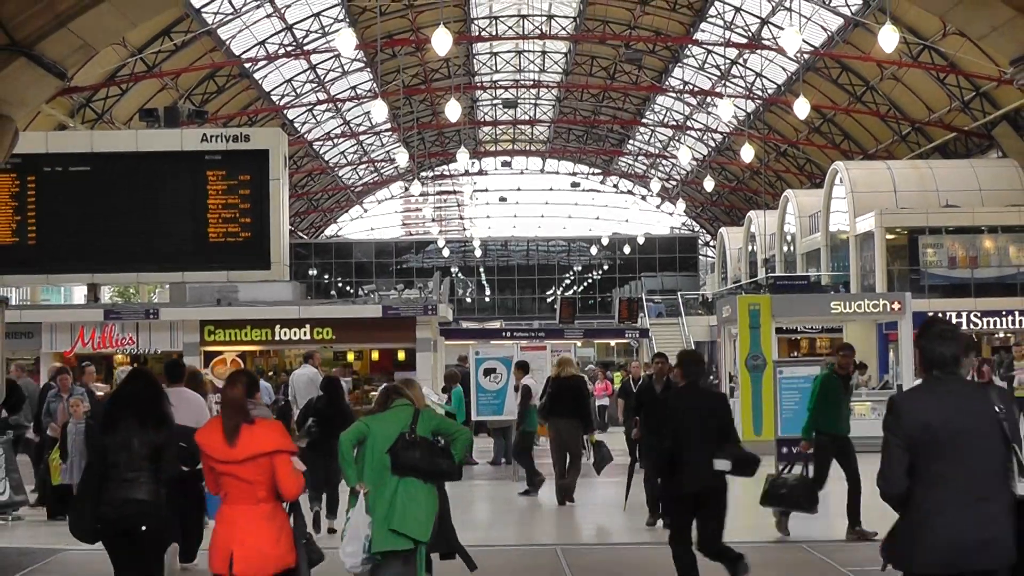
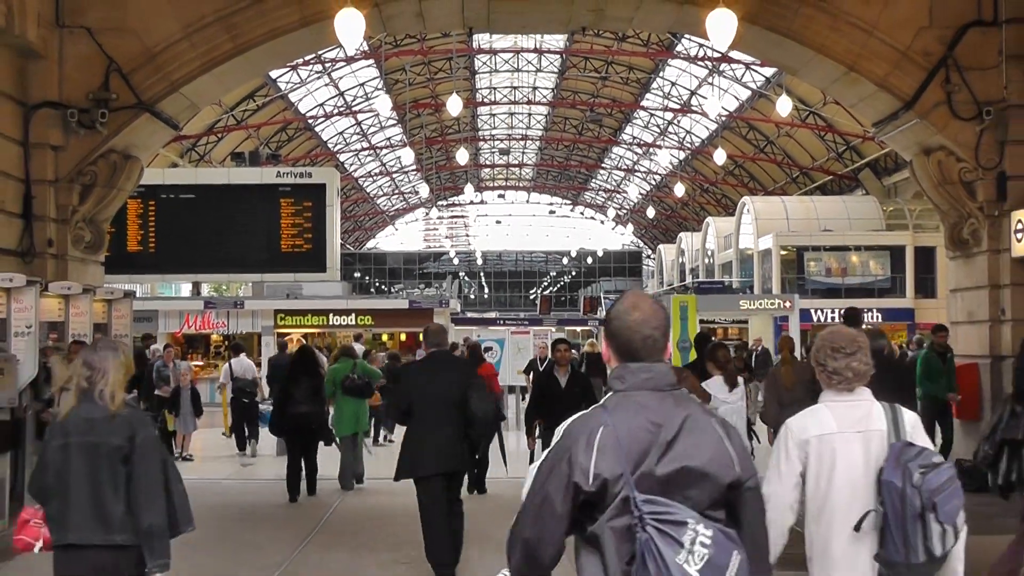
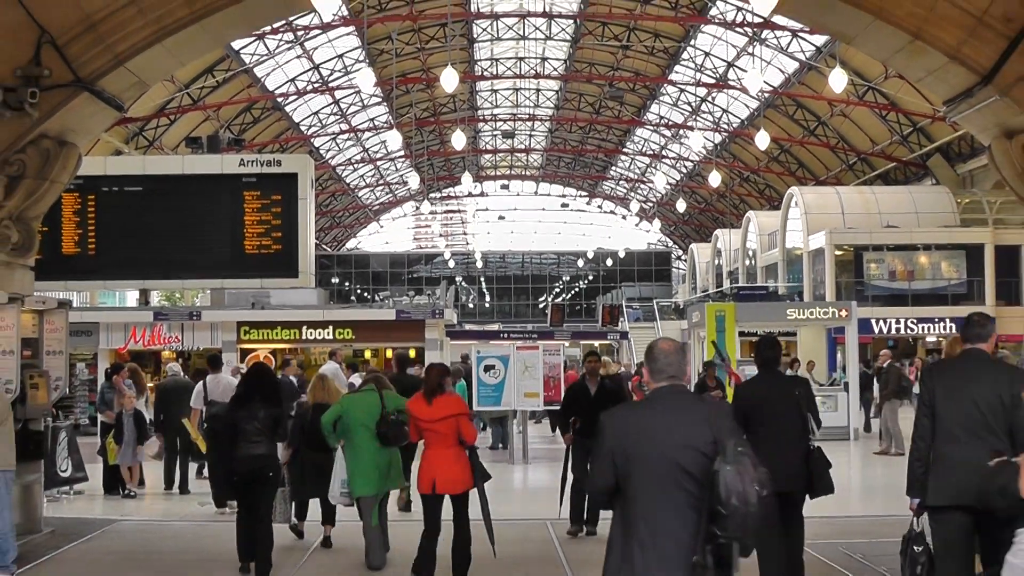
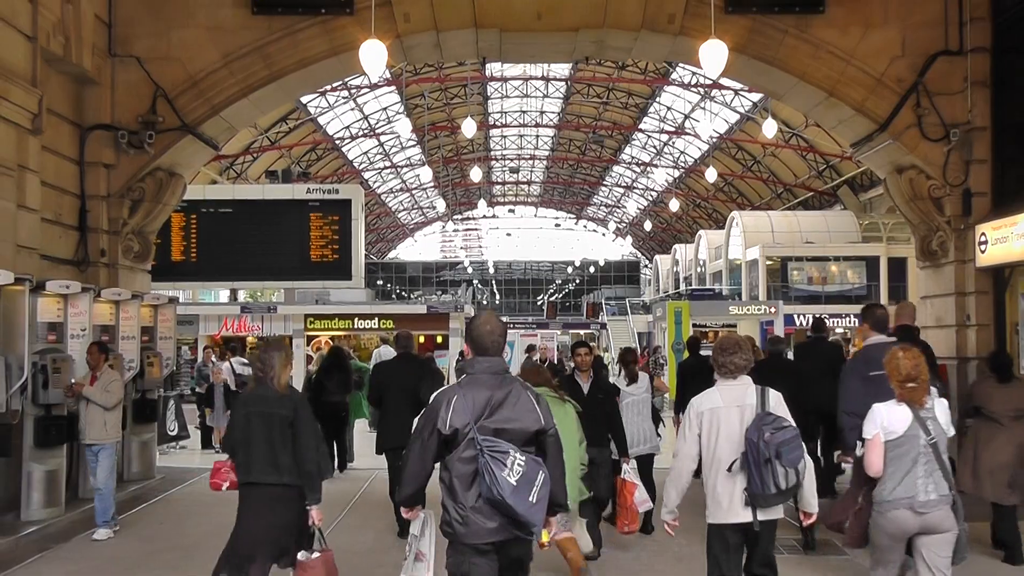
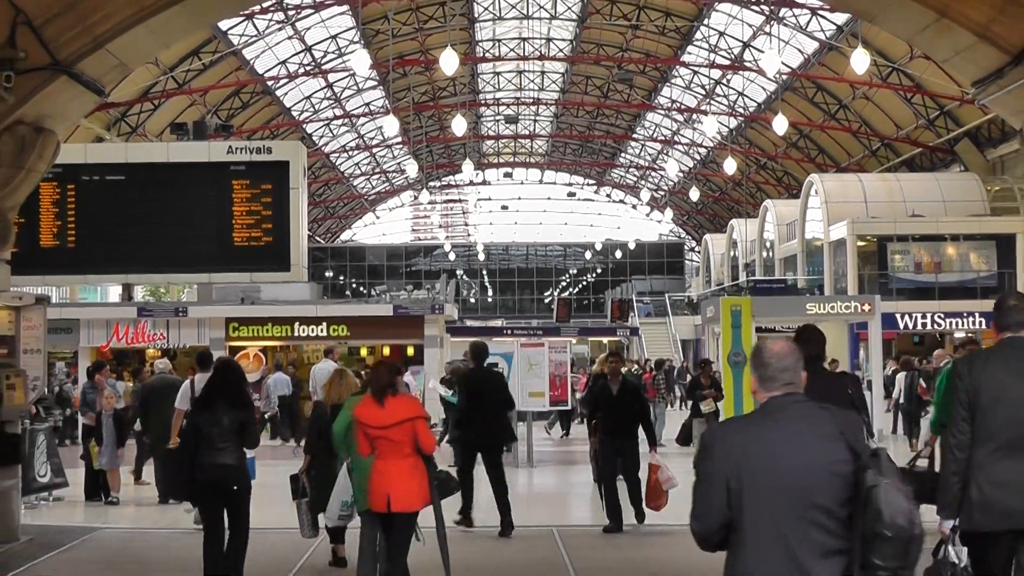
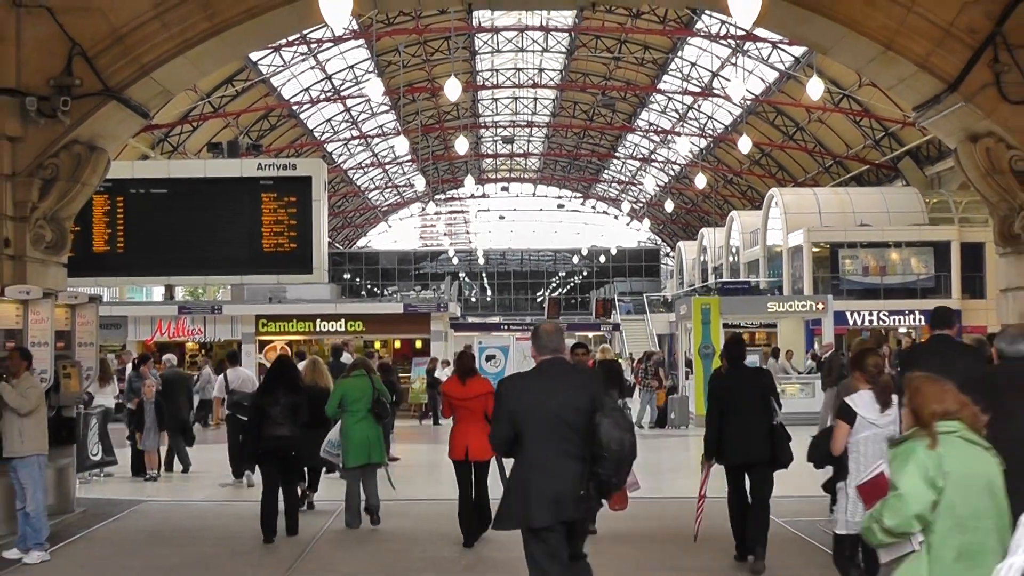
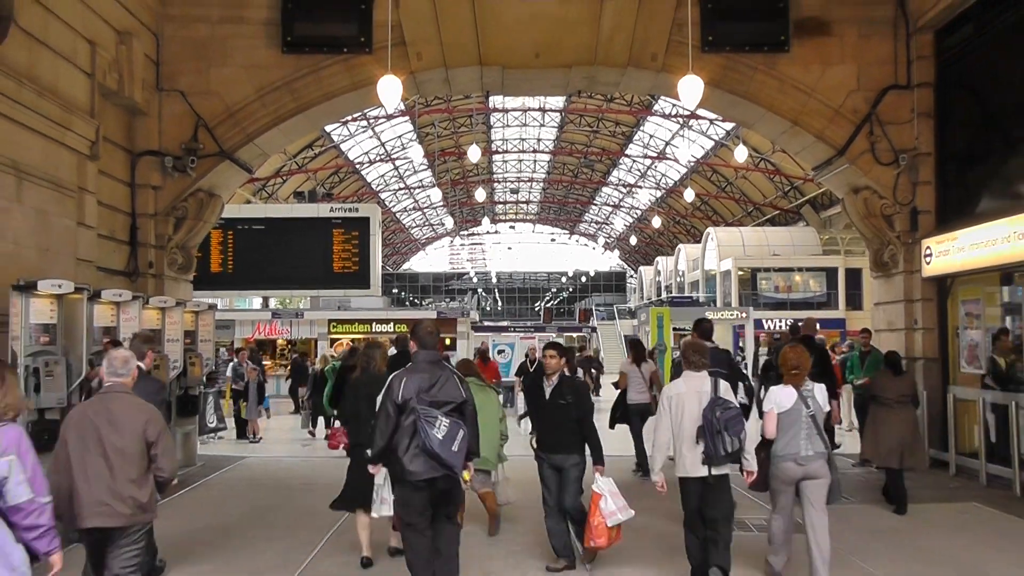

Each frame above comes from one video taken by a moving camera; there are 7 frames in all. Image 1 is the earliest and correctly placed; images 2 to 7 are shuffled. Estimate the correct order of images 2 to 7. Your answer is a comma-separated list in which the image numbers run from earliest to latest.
5, 3, 6, 2, 4, 7
